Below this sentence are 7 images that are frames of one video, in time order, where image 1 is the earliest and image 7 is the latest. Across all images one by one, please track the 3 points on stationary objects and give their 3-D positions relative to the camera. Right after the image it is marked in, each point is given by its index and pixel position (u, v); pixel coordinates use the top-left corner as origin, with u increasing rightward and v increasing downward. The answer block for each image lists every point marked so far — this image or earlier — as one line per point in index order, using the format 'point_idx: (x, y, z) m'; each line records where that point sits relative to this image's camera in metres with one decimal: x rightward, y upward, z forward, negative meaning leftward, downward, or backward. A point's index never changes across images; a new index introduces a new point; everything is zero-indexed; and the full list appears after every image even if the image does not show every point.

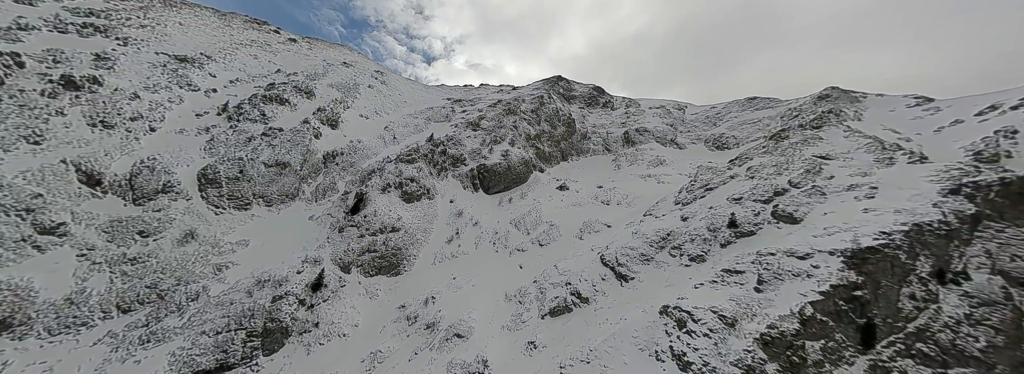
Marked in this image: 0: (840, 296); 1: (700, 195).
0: (+10.1, -3.4, +8.5) m
1: (+12.6, -0.6, +18.2) m
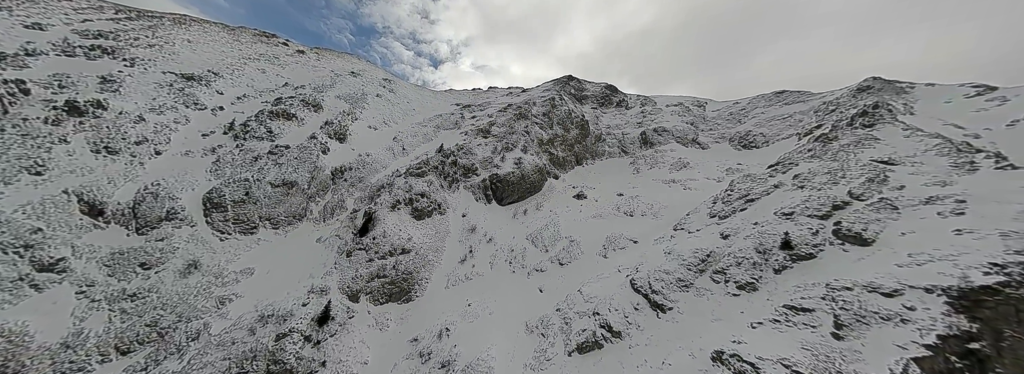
0: (+10.9, -4.1, +6.7) m
1: (+13.7, -1.2, +16.4) m
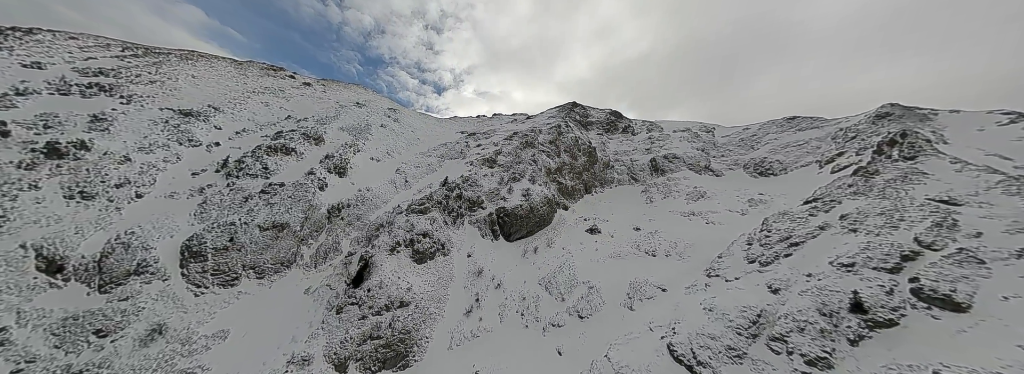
0: (+11.5, -5.5, +4.6) m
1: (+14.4, -3.5, +14.4) m
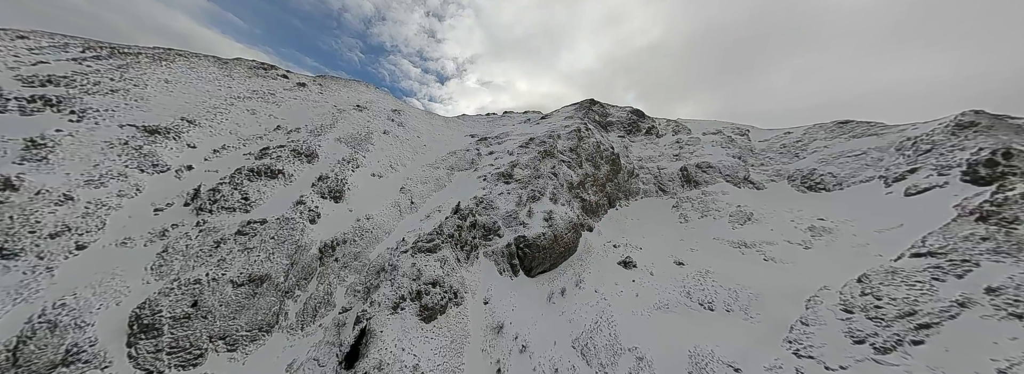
0: (+12.7, -8.4, +1.2) m
1: (+15.8, -6.0, +10.9) m
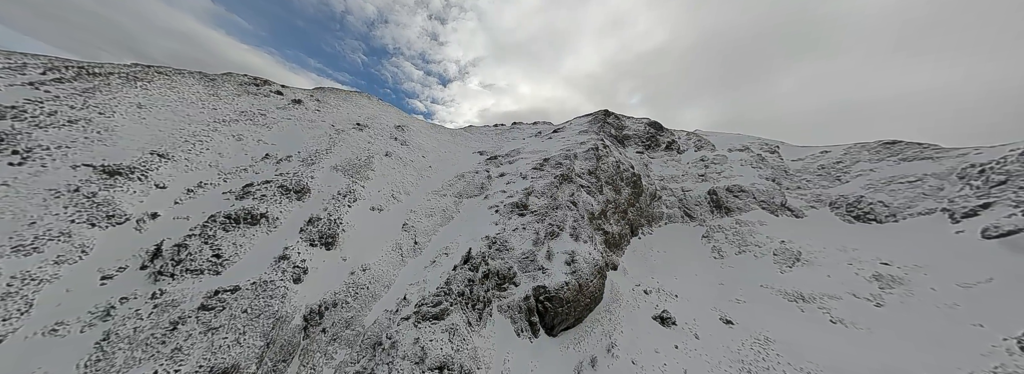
0: (+13.7, -11.3, -1.8) m
1: (+16.9, -9.0, +7.8) m
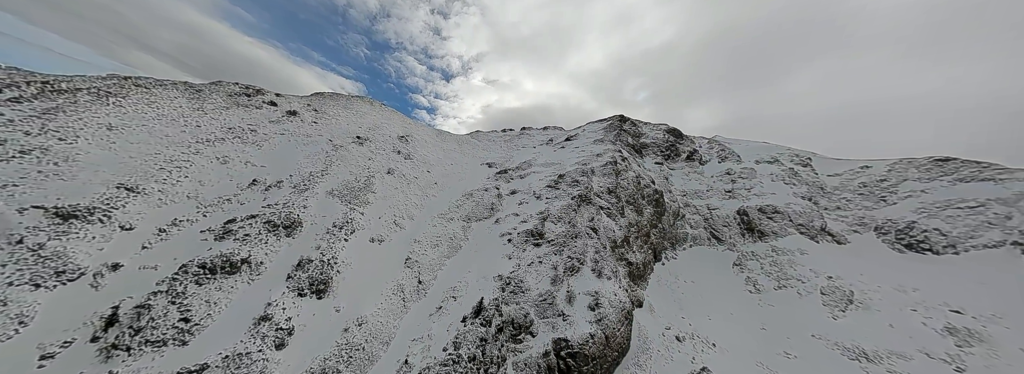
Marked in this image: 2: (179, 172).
0: (+14.3, -14.0, -4.3) m
1: (+17.7, -11.6, +5.3) m
2: (-20.5, +0.9, +16.7) m
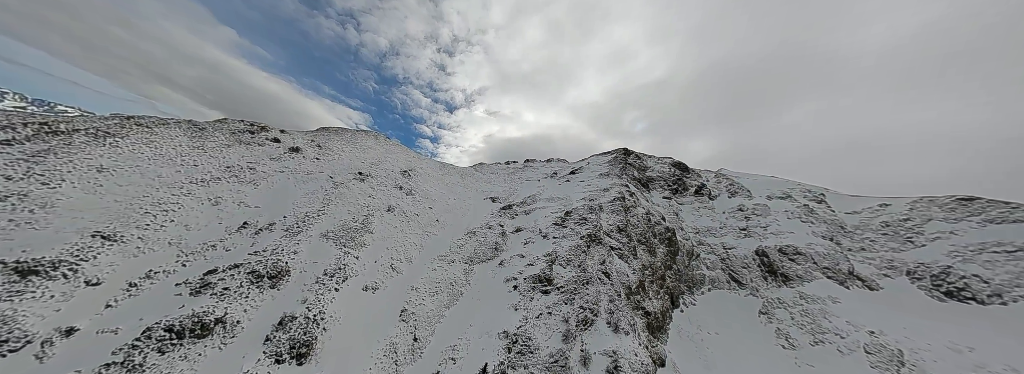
0: (+14.6, -14.5, -6.9) m
1: (+18.1, -13.0, +2.8) m
2: (-20.0, -1.7, +15.7) m
